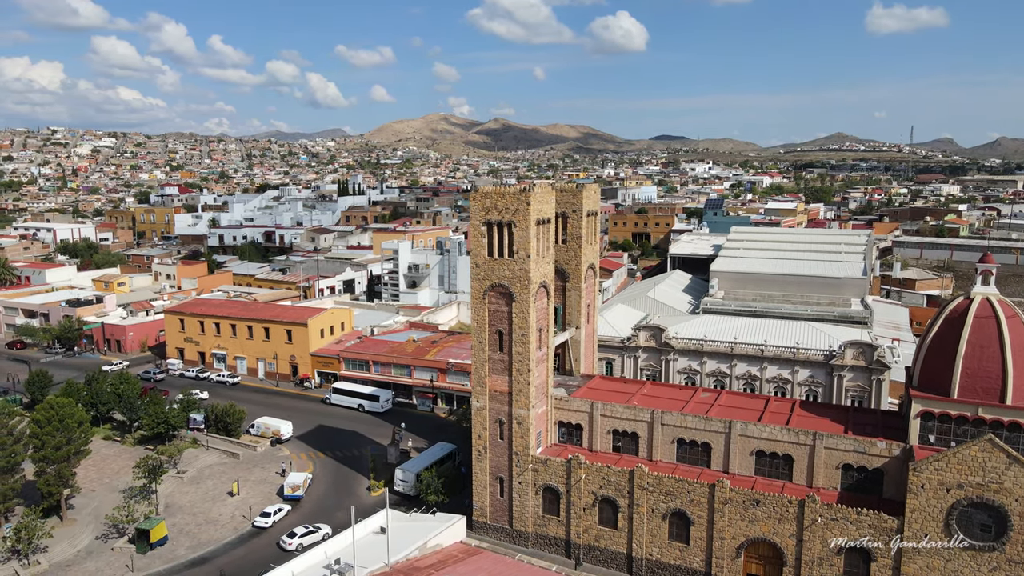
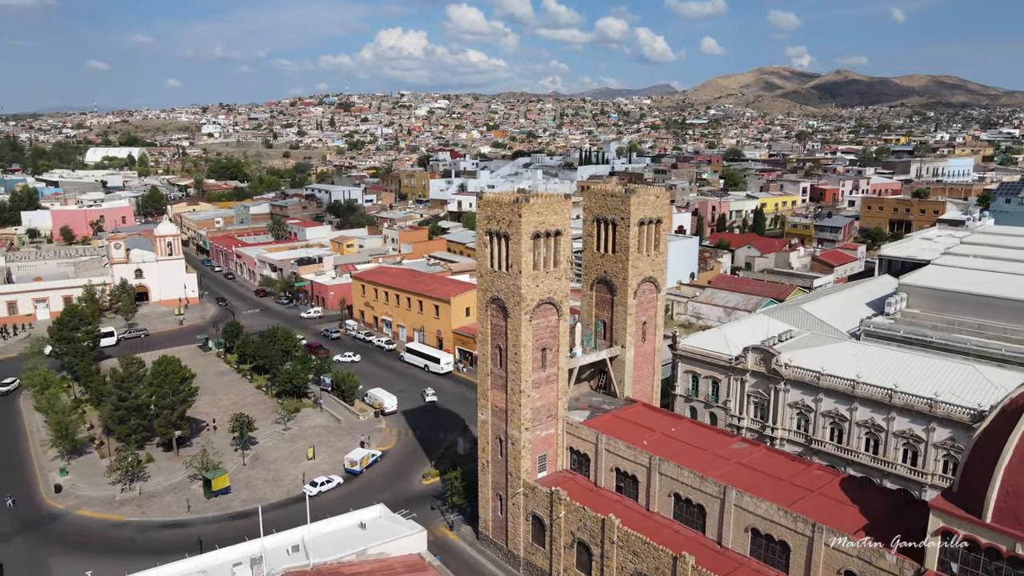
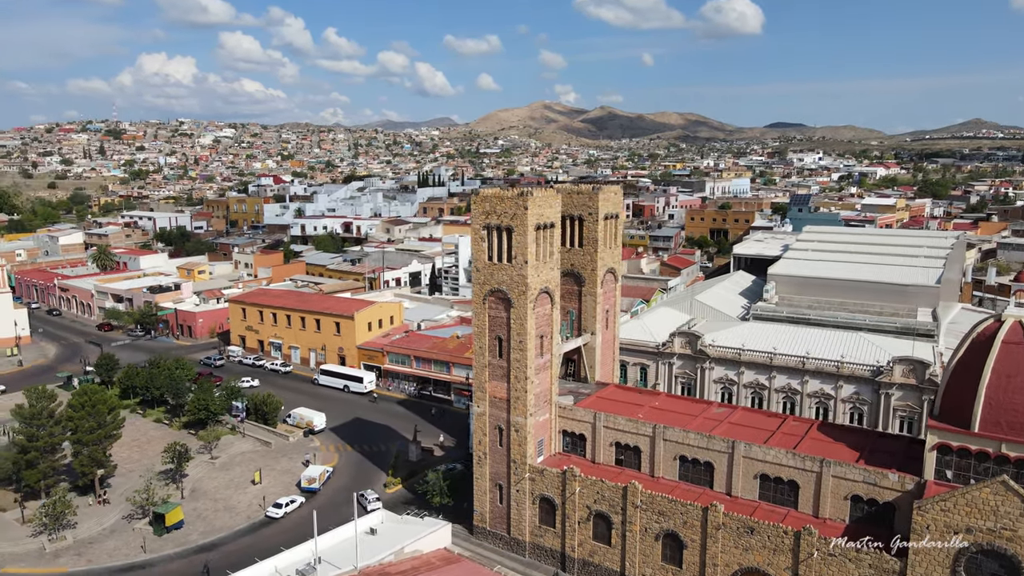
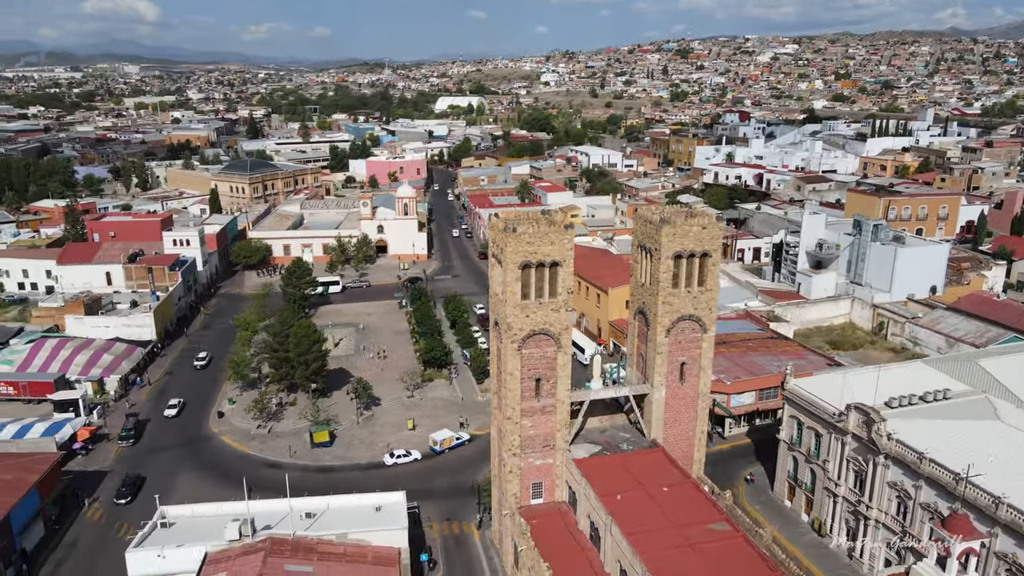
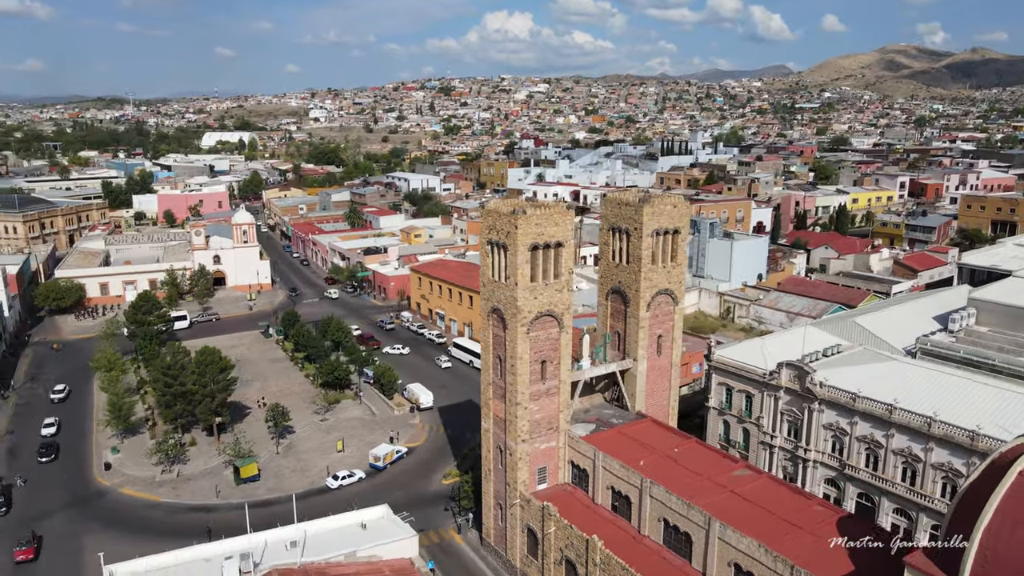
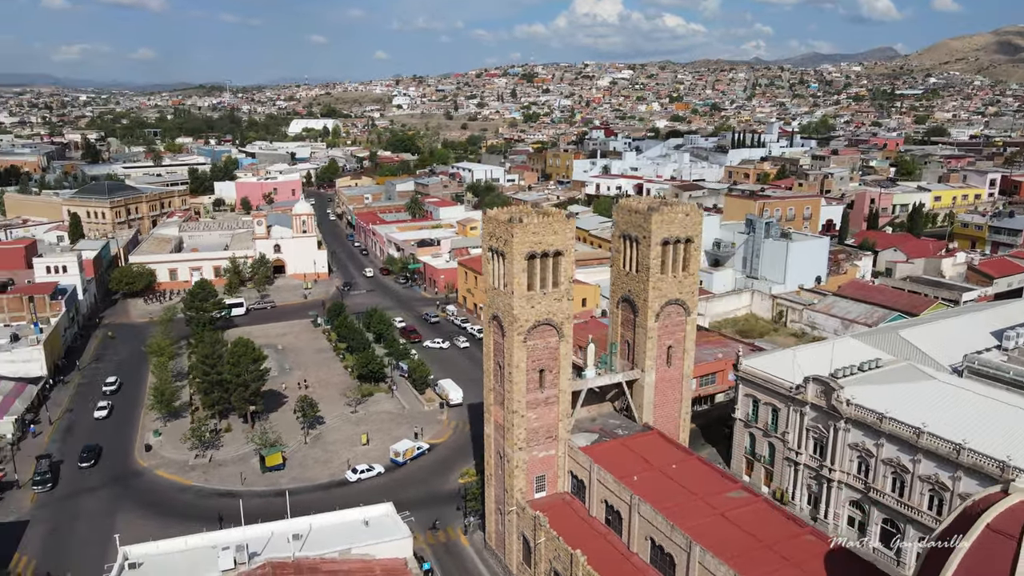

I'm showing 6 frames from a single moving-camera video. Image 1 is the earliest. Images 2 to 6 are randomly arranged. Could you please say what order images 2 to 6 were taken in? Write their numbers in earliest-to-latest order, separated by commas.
3, 2, 5, 6, 4
